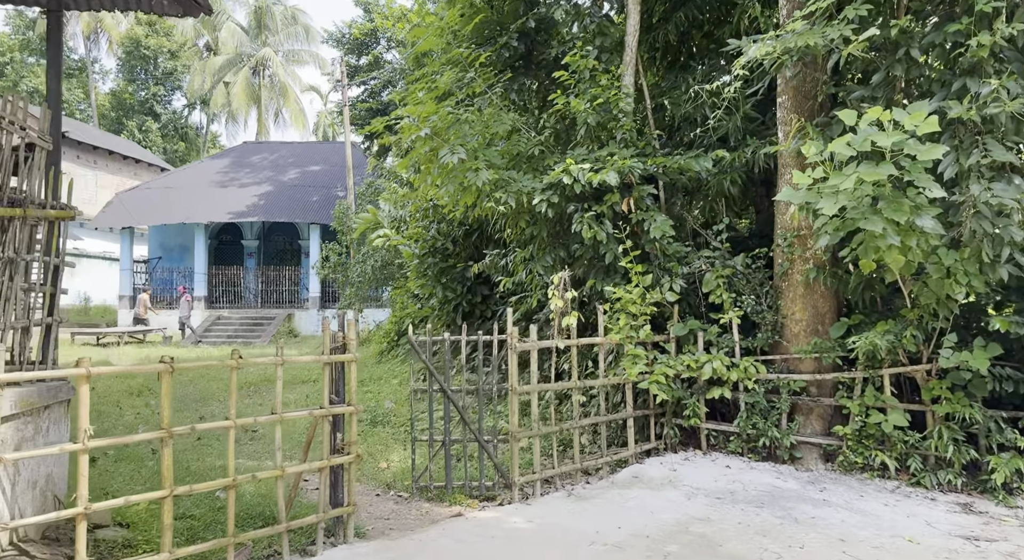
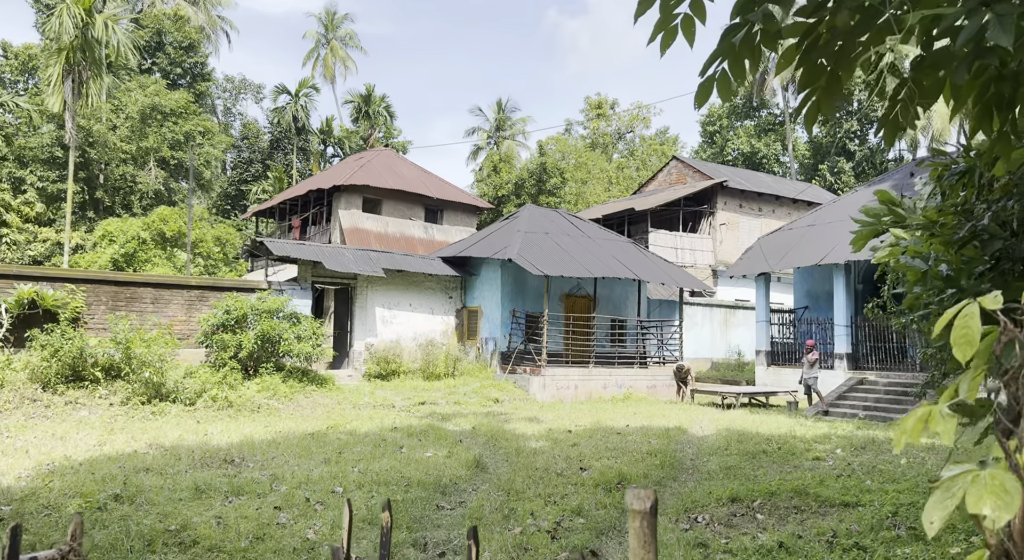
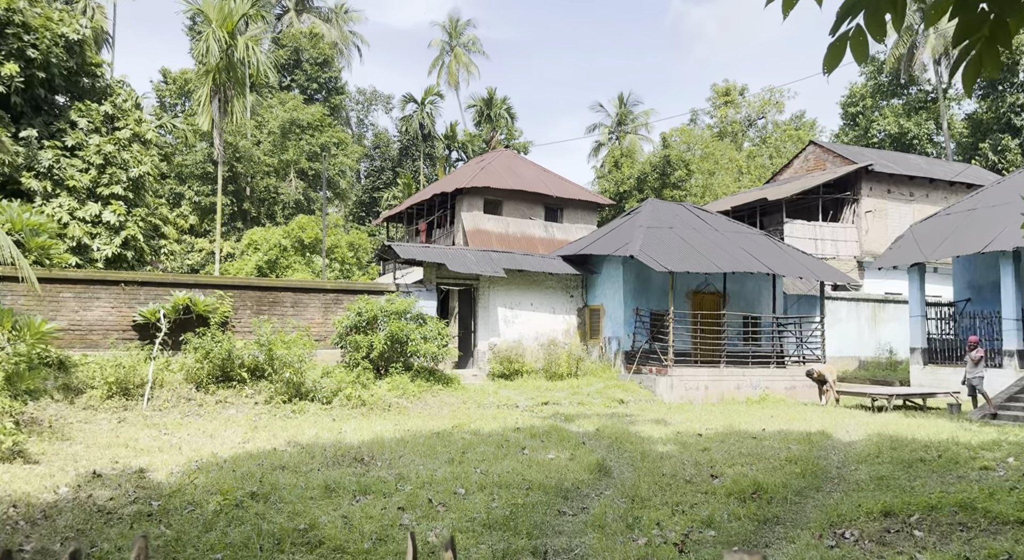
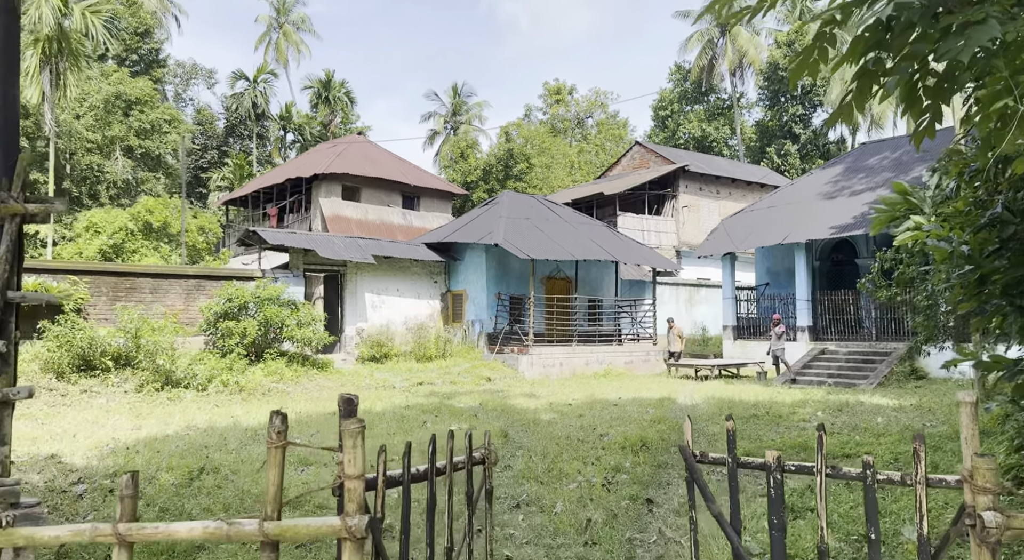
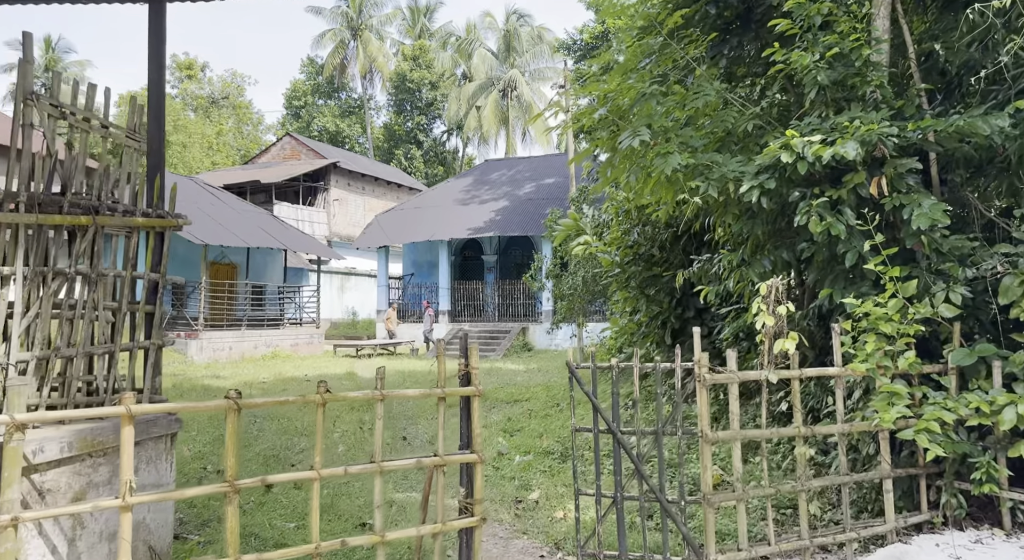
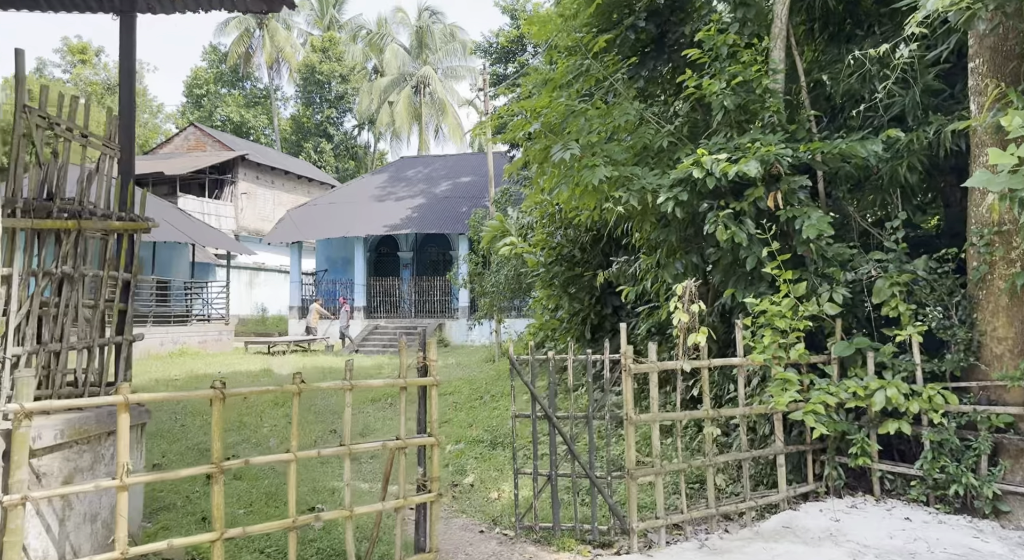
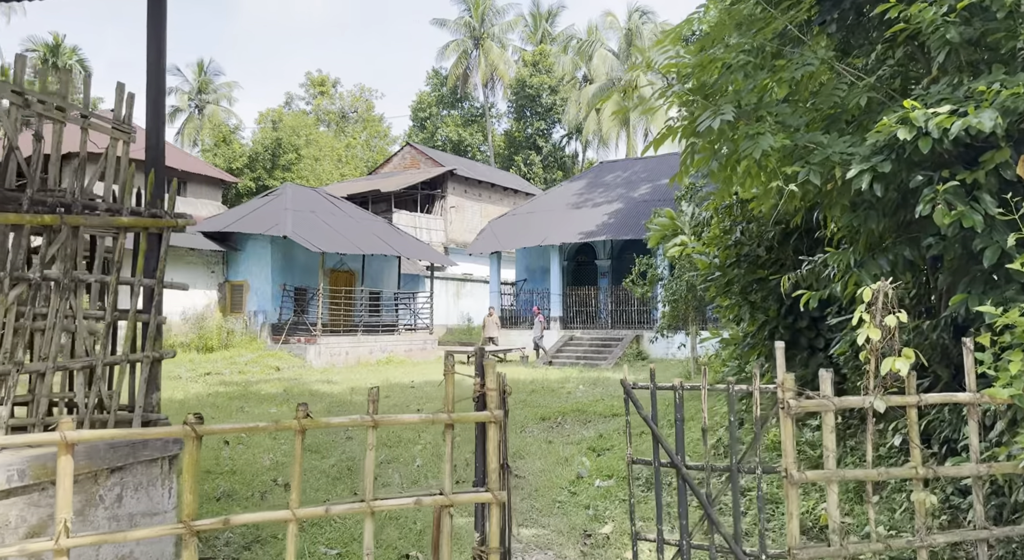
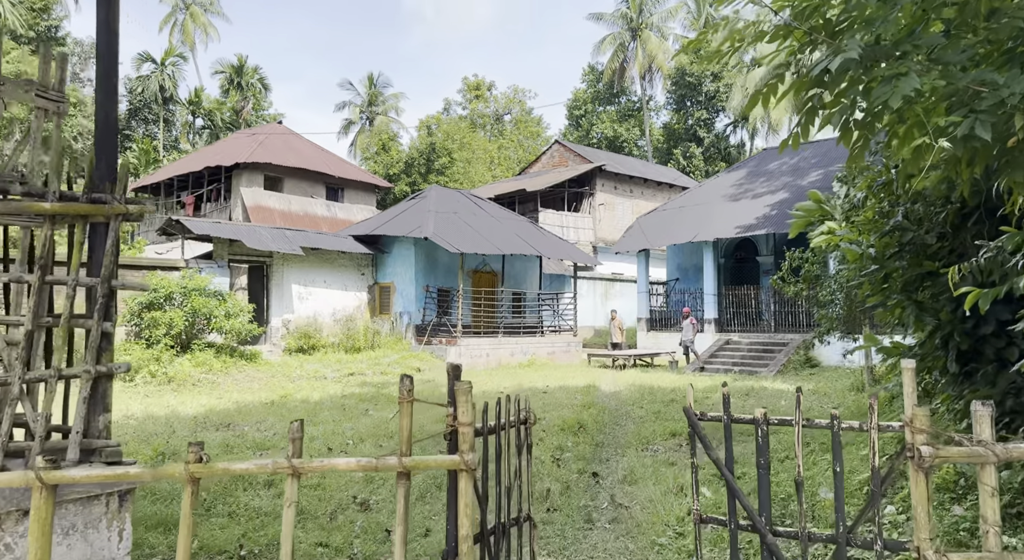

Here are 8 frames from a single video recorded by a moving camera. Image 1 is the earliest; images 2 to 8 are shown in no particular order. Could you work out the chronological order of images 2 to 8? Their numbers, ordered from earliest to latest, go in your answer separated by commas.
6, 5, 7, 8, 4, 2, 3
